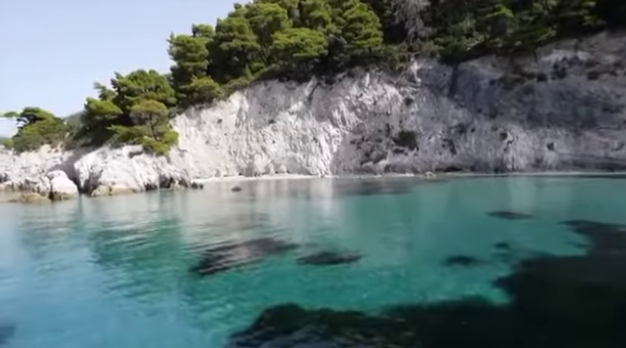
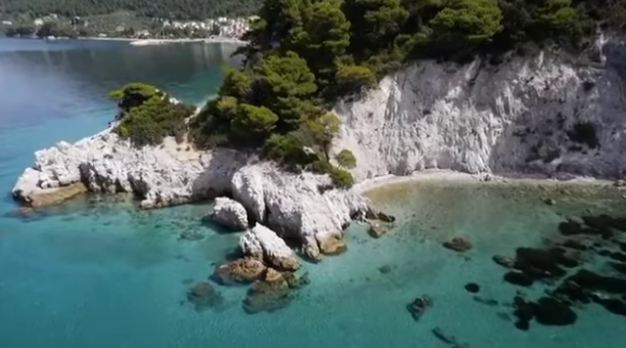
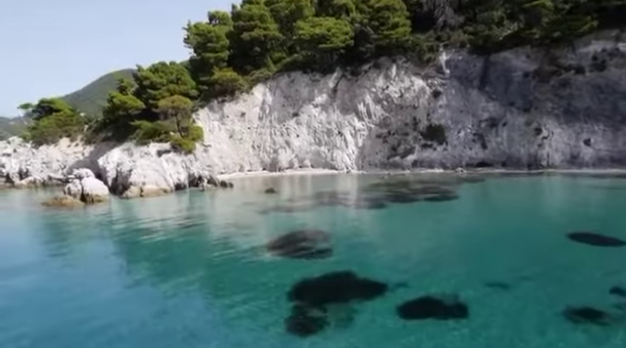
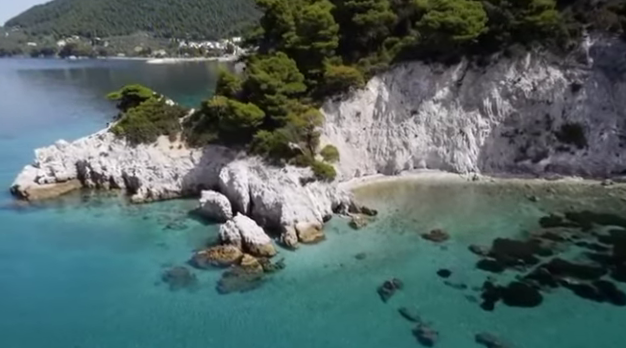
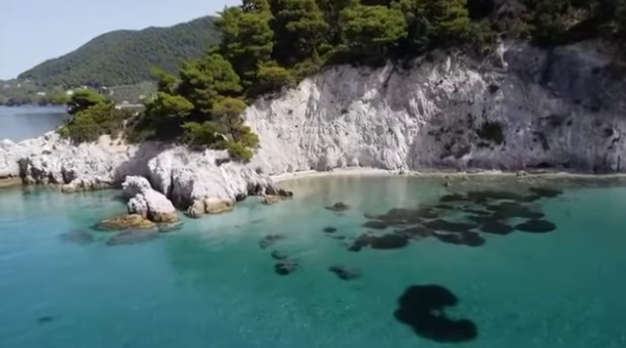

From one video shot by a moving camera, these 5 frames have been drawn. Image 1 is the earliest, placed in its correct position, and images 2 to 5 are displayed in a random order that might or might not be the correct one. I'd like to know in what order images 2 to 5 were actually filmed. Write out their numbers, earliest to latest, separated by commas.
3, 5, 4, 2
